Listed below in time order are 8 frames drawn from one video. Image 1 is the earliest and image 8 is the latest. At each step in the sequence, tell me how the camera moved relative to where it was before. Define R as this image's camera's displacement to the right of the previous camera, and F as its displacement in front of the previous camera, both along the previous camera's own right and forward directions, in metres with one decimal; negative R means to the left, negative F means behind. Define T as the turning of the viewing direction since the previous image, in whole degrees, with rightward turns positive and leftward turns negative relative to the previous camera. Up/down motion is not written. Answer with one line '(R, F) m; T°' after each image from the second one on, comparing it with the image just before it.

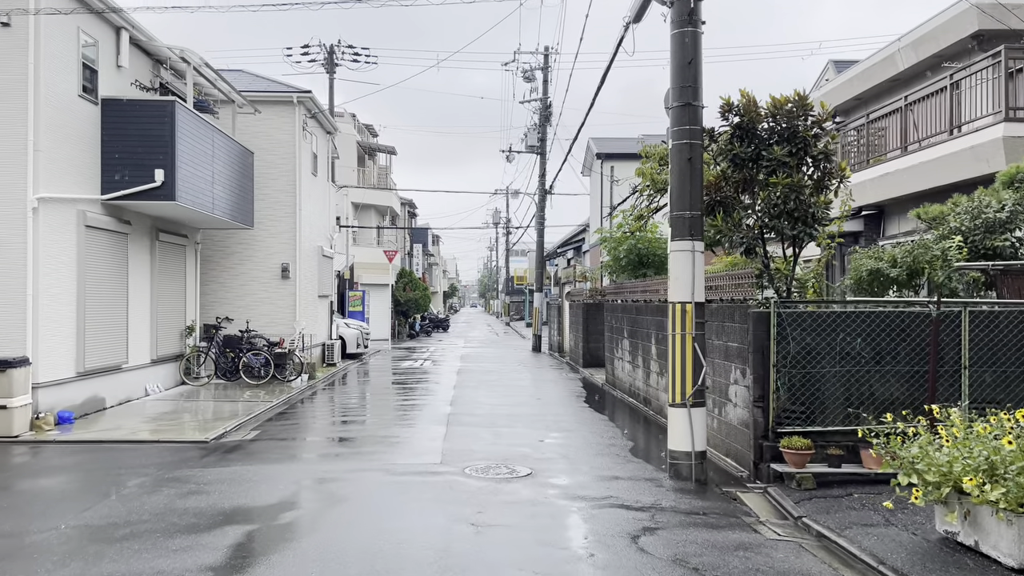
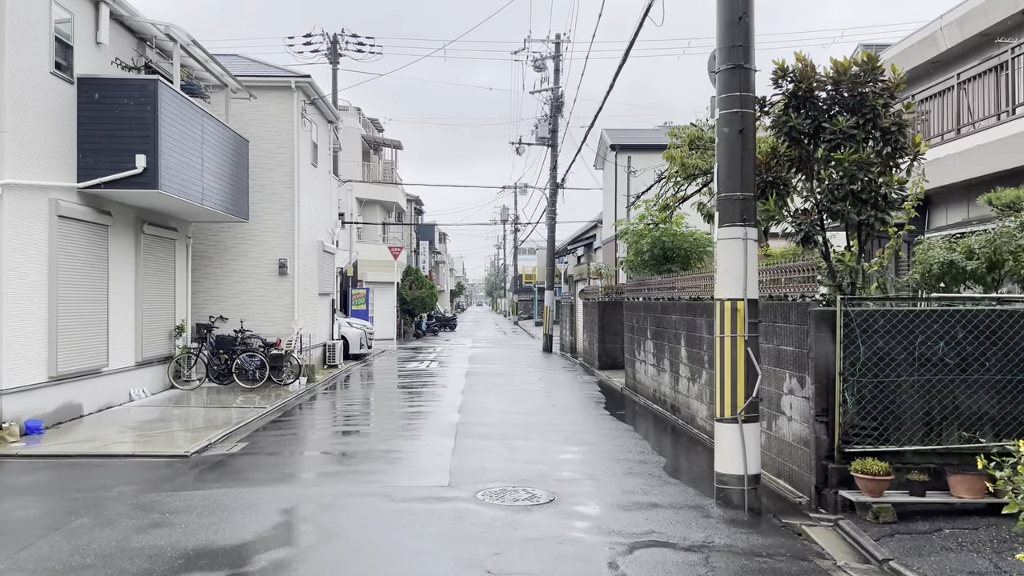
(-0.1, +1.0) m; 0°
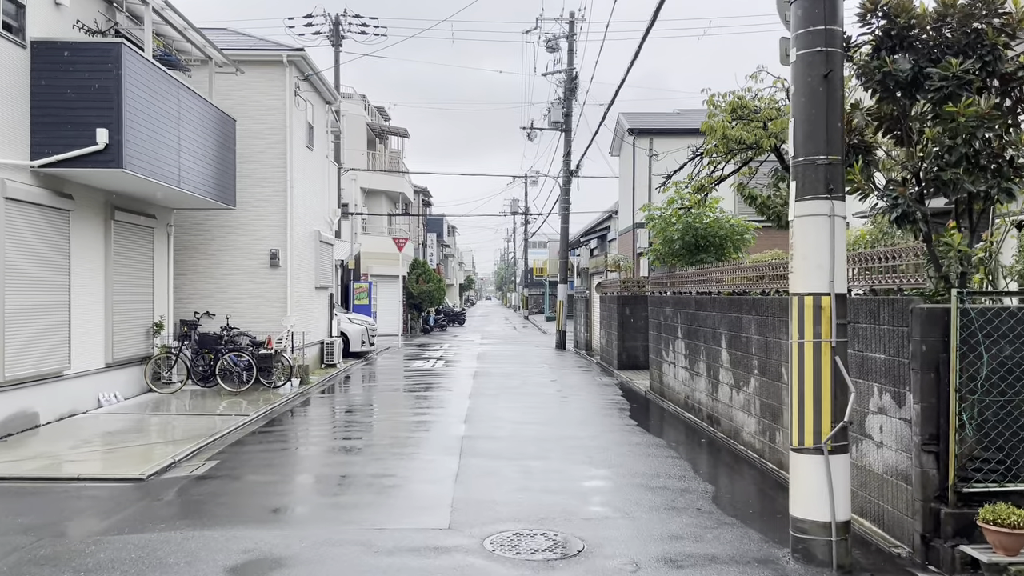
(0.0, +1.3) m; -1°
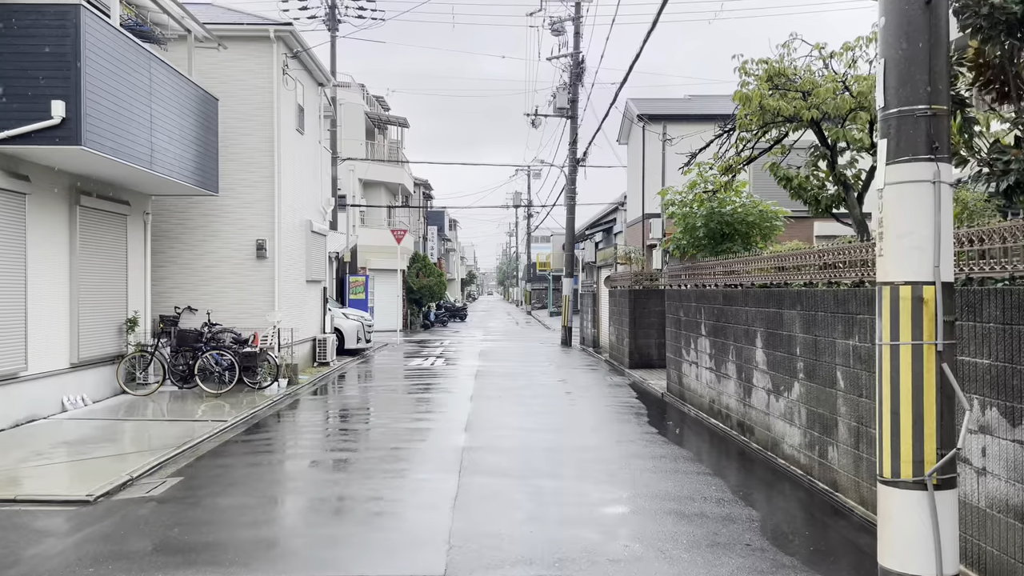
(0.0, +1.0) m; 0°
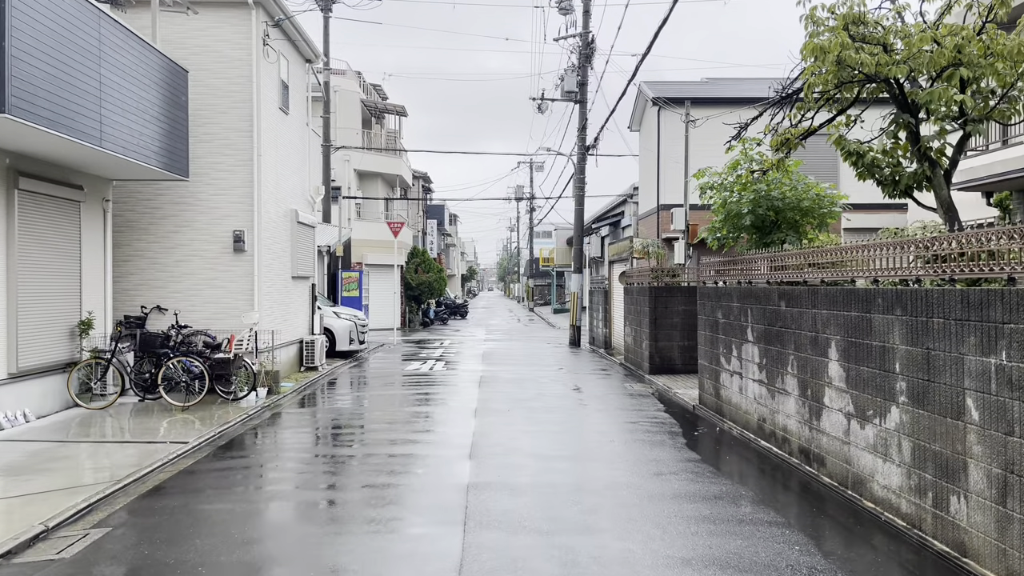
(-0.1, +1.5) m; 0°
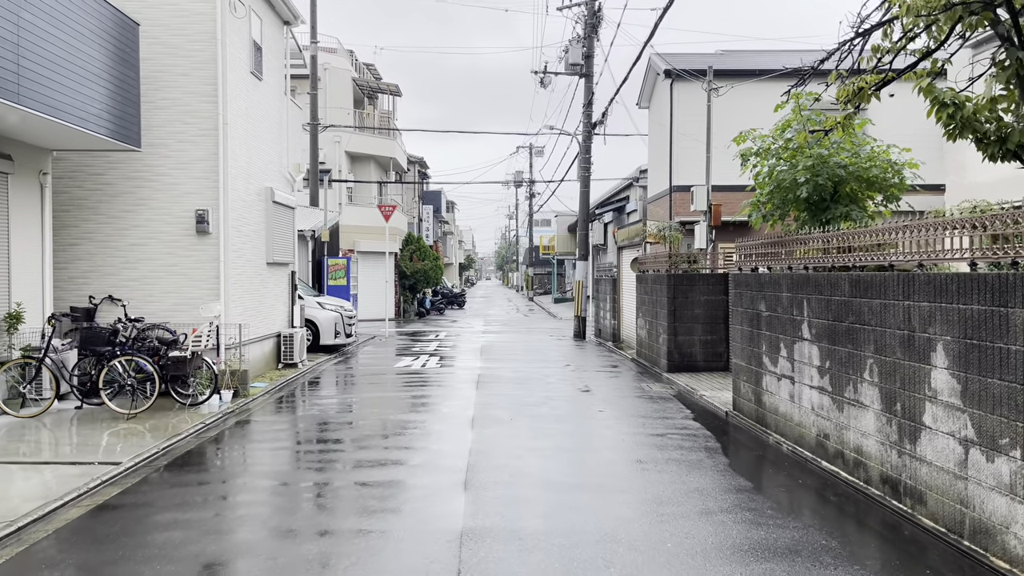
(-0.1, +1.5) m; 0°
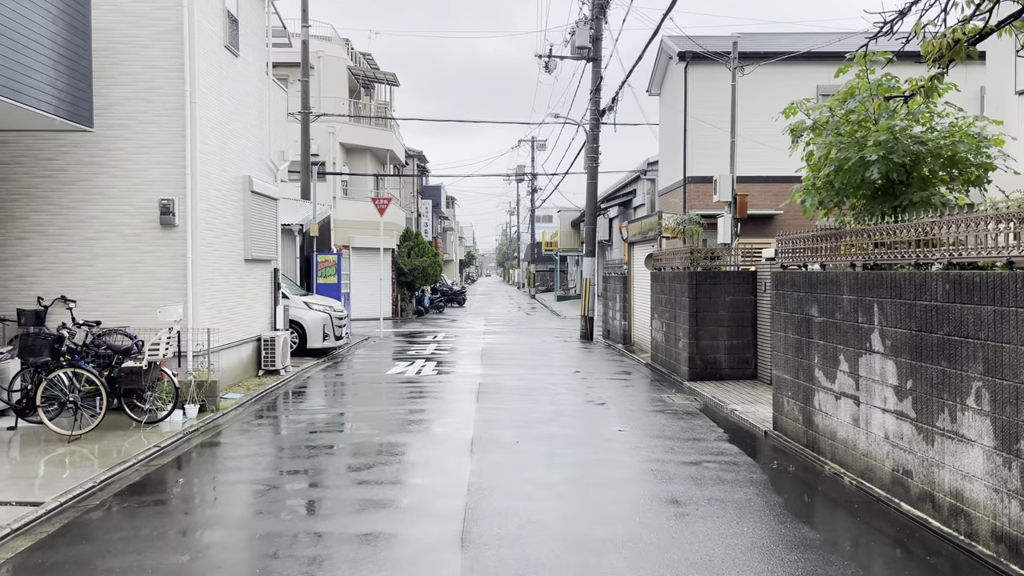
(0.0, +1.2) m; 0°
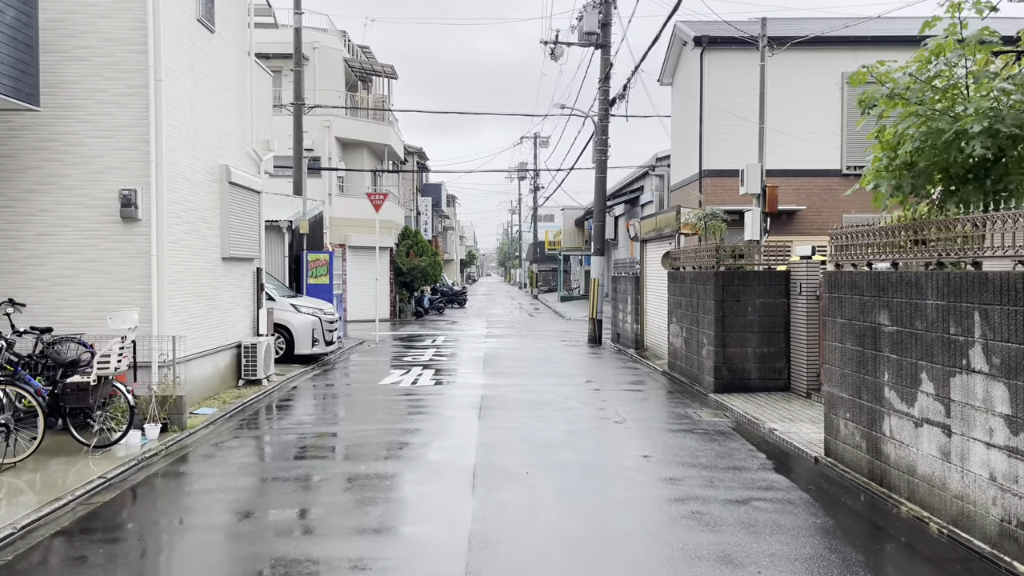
(-0.1, +1.1) m; 0°
